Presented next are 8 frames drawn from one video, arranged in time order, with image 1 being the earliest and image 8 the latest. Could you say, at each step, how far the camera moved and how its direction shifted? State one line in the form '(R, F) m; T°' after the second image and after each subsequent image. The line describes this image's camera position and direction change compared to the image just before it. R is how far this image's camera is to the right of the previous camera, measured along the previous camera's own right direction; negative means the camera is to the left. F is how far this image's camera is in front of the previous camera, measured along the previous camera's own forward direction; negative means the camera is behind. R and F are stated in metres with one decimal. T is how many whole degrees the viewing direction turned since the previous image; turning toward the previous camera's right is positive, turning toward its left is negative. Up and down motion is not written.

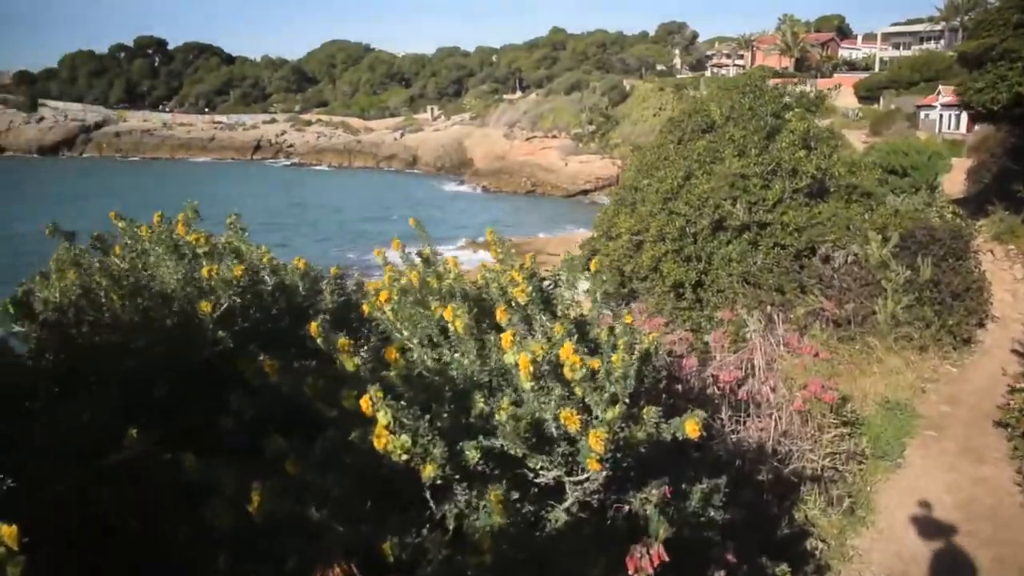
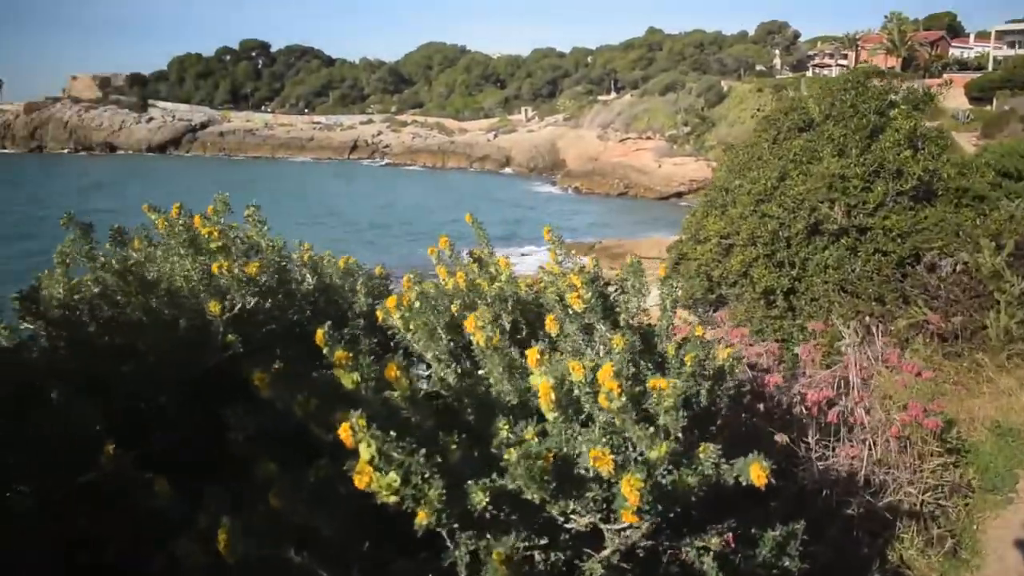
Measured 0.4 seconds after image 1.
(+0.1, +0.4) m; -6°
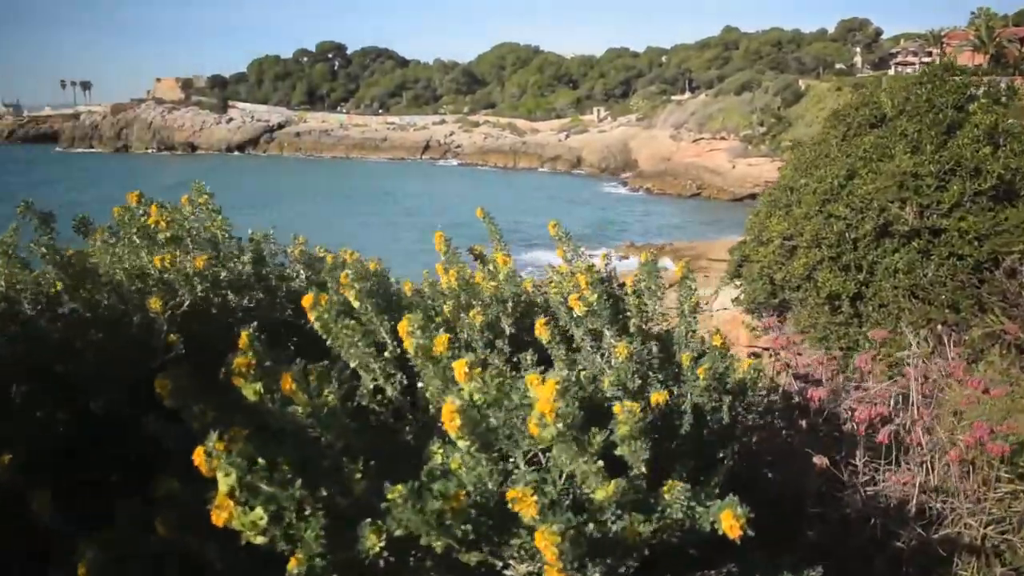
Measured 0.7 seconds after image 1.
(+0.2, +0.3) m; -4°
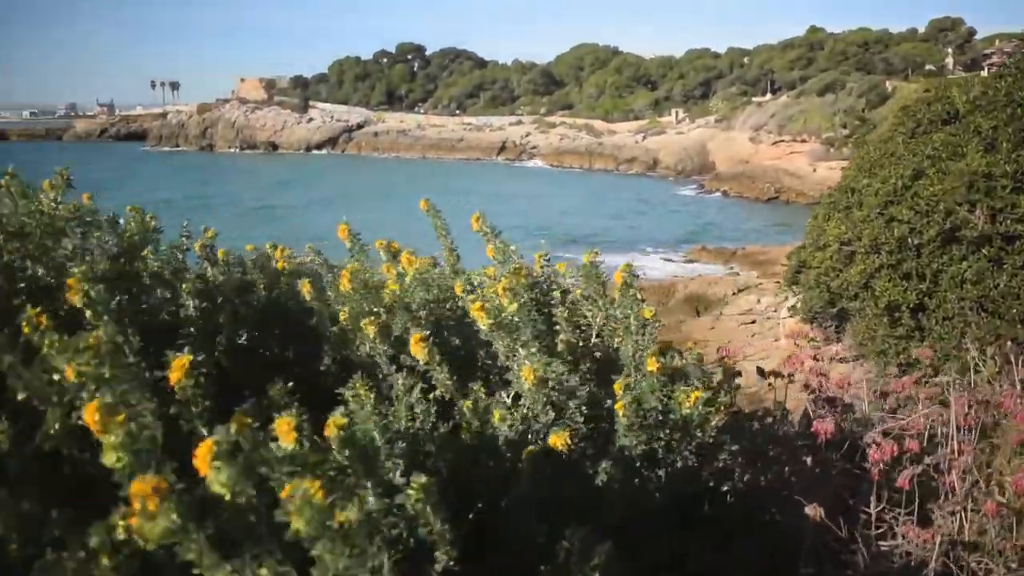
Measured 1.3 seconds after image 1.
(+0.4, +0.6) m; -5°
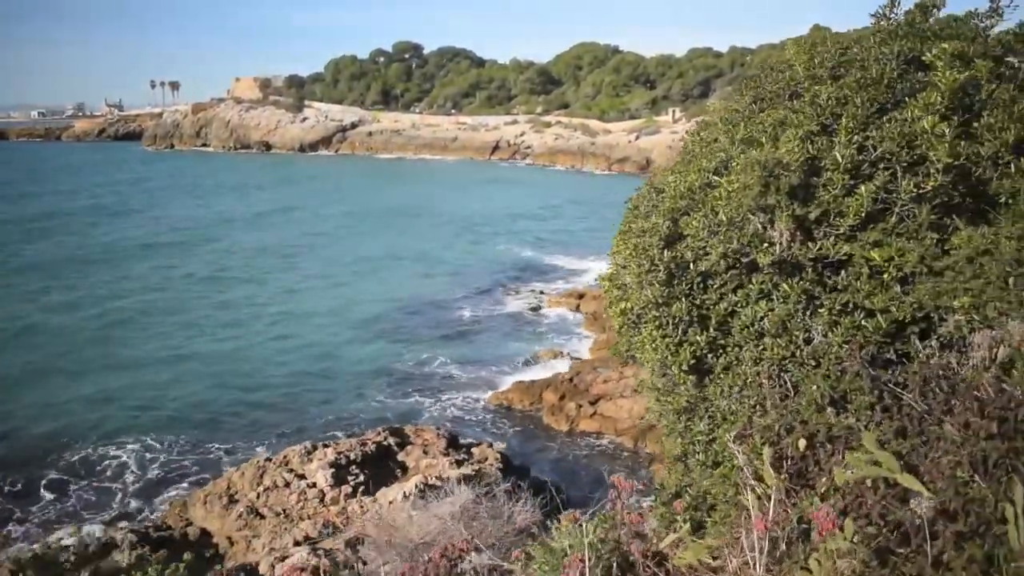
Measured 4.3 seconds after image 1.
(+2.7, +3.0) m; -1°
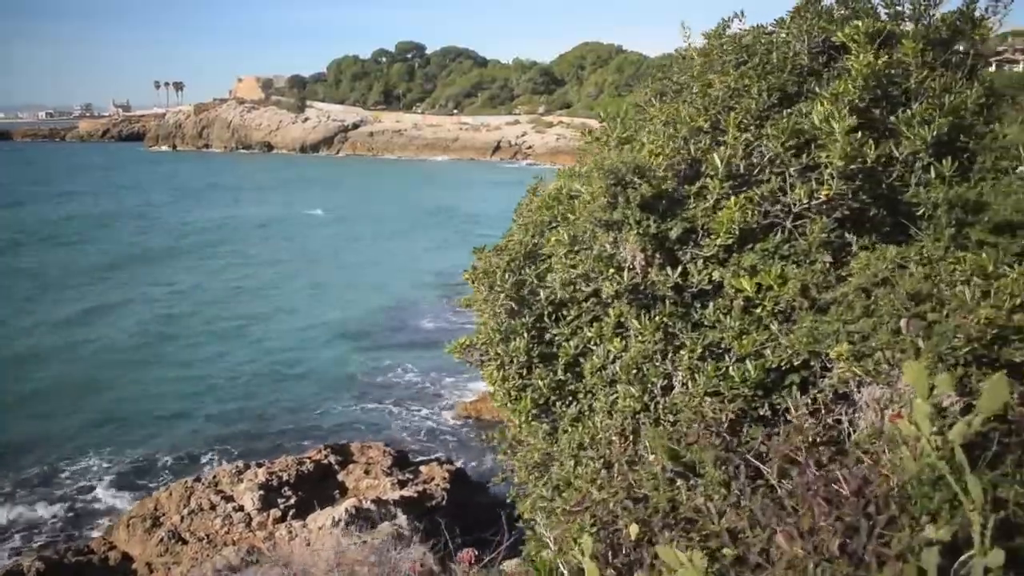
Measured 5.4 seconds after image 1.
(+1.0, +1.1) m; 0°
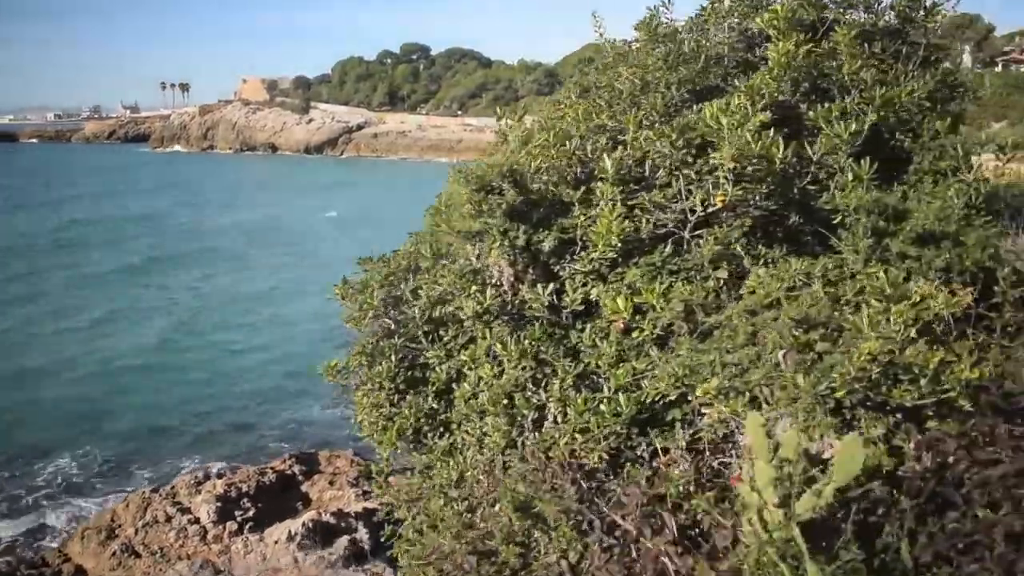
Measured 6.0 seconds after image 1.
(+0.6, +0.5) m; 0°
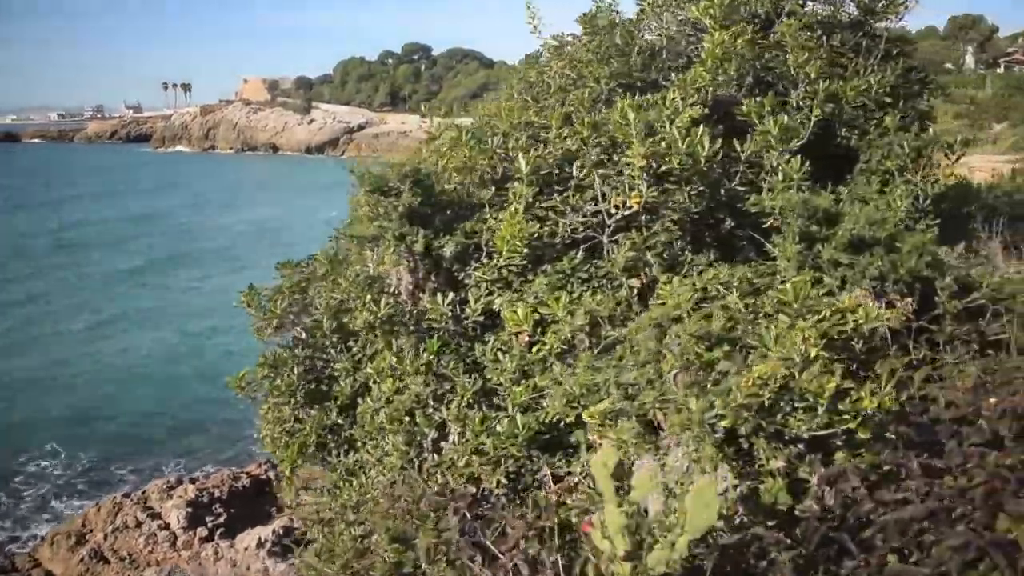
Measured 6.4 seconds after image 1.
(+0.4, +0.3) m; 0°
